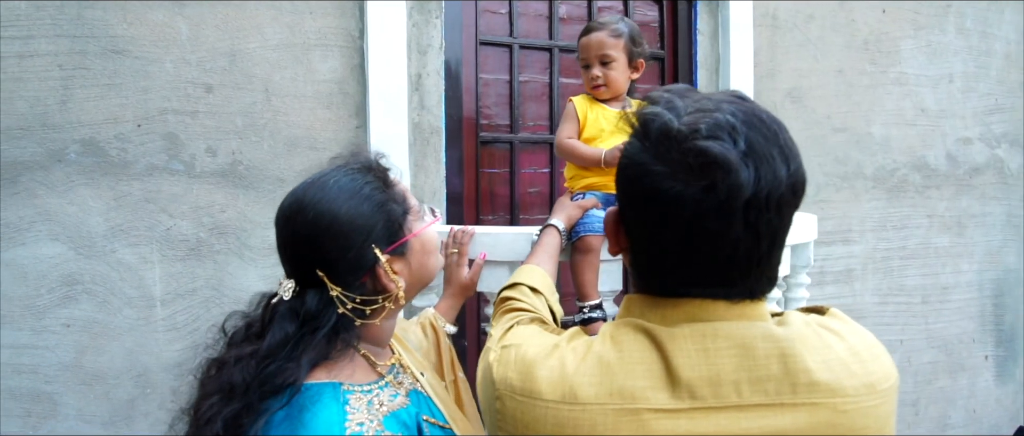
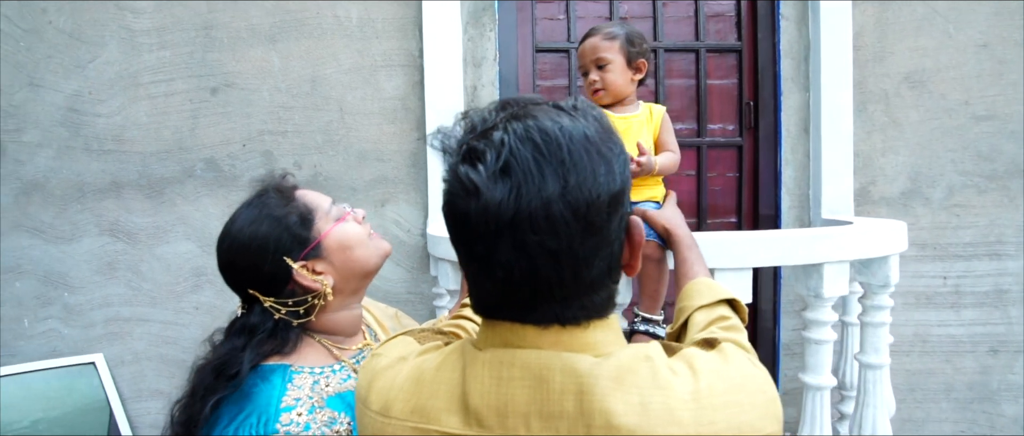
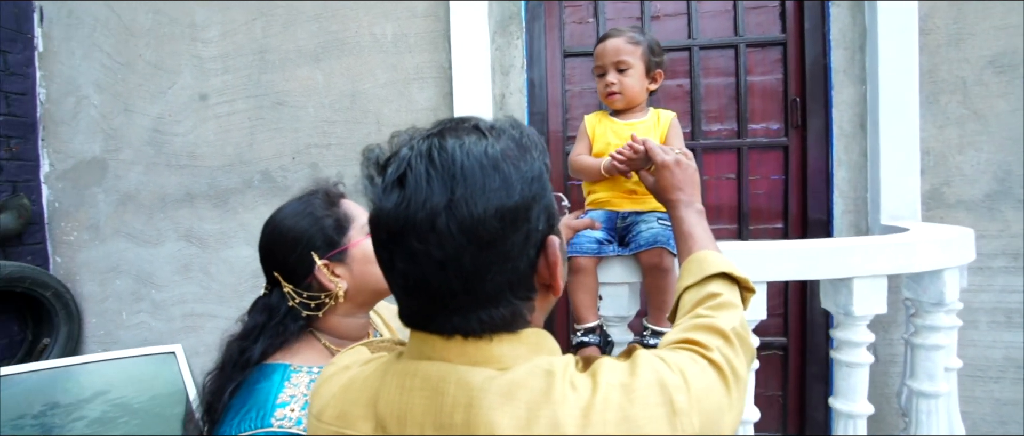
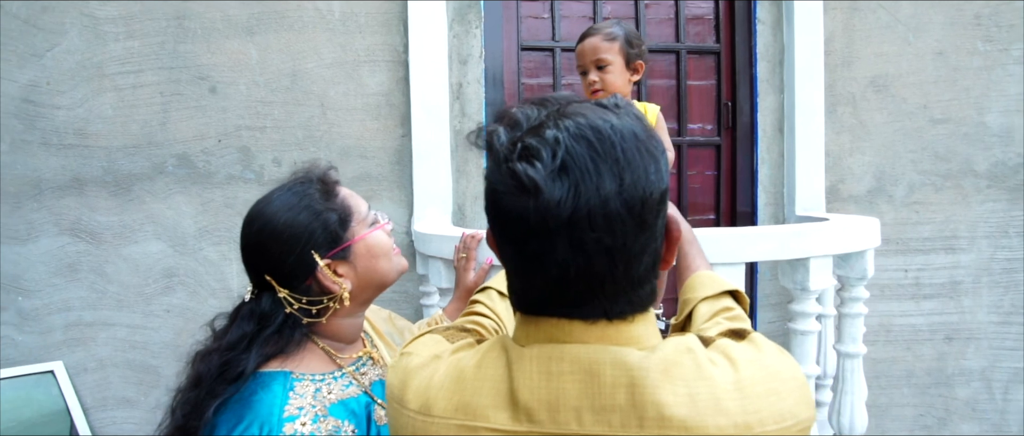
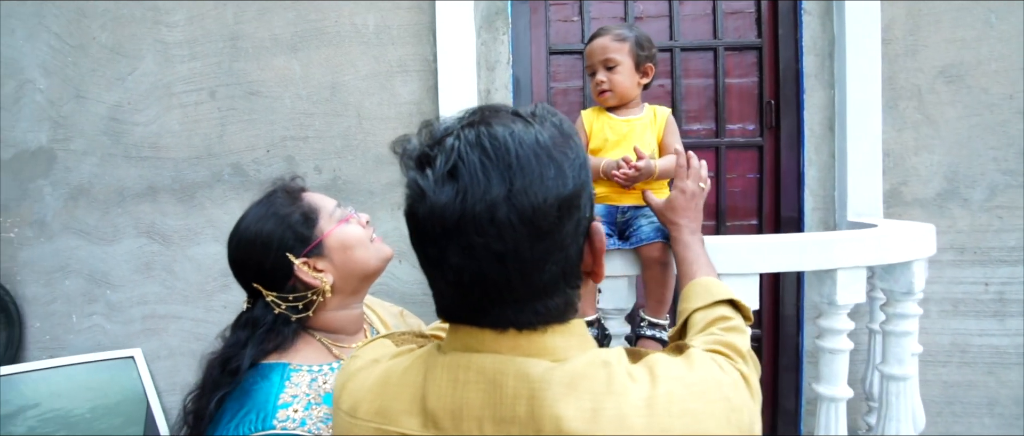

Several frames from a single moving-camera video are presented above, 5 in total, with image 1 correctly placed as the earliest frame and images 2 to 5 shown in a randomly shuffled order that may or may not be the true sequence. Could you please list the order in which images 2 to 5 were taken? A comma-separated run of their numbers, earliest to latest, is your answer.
4, 2, 5, 3
